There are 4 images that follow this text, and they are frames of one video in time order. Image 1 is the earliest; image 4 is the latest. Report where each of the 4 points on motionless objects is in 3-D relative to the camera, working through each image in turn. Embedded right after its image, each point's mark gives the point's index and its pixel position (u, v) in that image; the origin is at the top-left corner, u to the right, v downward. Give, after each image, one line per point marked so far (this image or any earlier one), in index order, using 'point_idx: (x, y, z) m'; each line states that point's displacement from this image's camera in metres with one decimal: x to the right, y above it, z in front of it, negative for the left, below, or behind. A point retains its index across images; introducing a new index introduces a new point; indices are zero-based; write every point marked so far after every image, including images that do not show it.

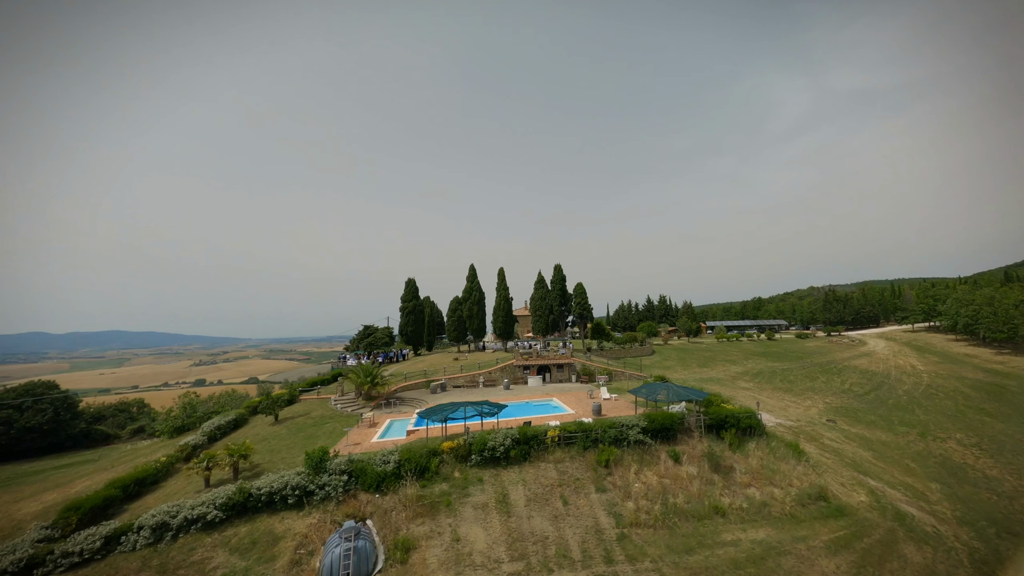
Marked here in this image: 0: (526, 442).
0: (+0.4, -4.9, +10.4) m
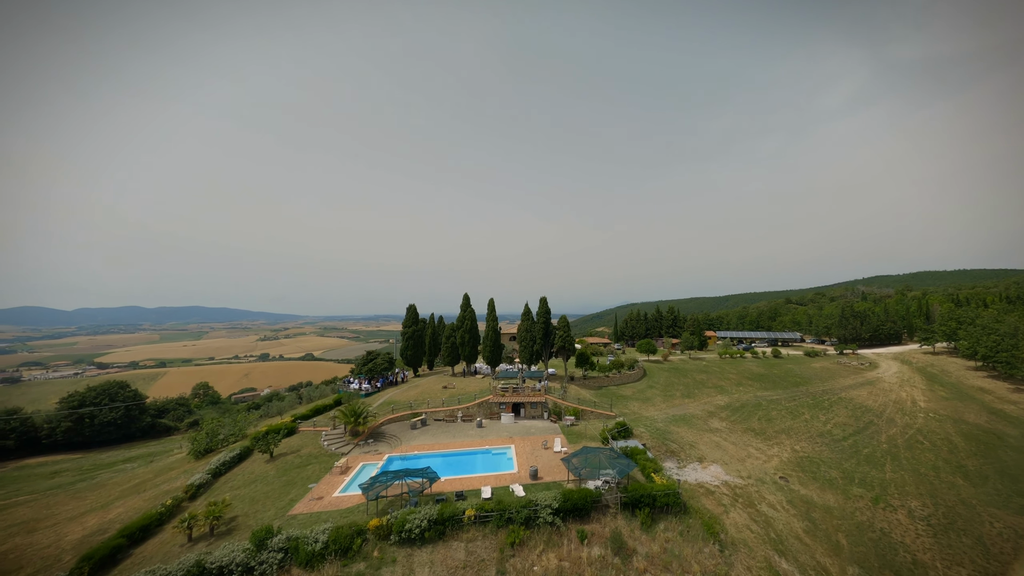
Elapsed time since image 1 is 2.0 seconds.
0: (-2.4, -8.2, +11.6) m
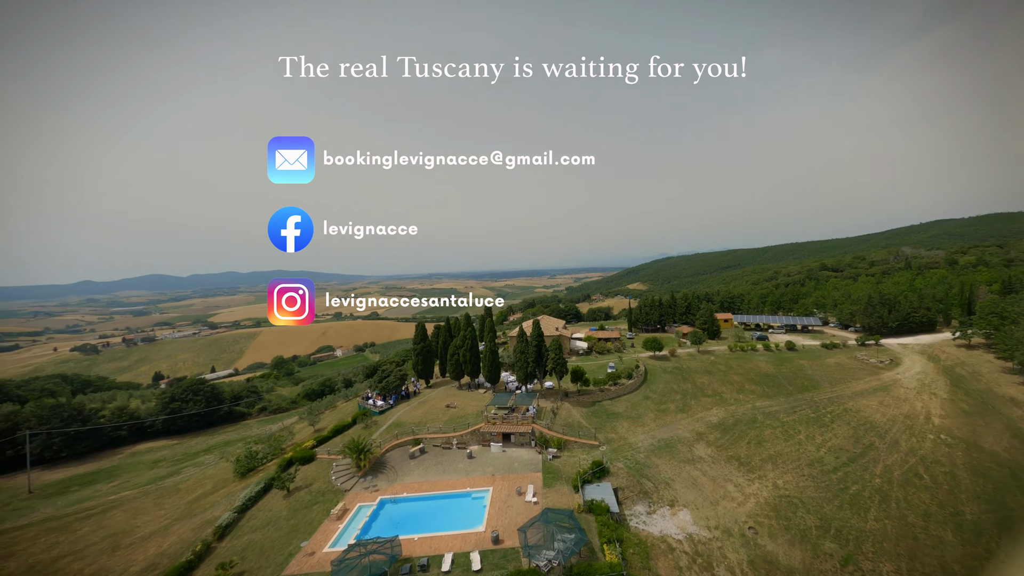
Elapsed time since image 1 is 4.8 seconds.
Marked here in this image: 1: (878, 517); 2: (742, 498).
0: (-4.4, -12.2, +12.7) m
1: (+17.7, -11.0, +15.9) m
2: (+12.5, -11.4, +17.9) m
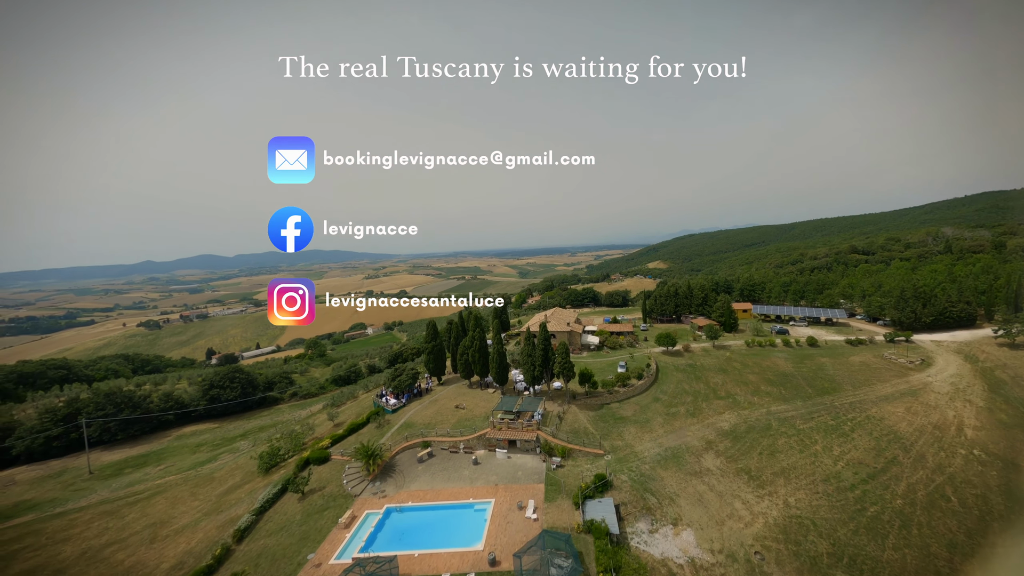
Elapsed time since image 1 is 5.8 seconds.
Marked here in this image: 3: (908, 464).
0: (-4.6, -13.5, +13.0) m
1: (+17.6, -11.6, +15.0) m
2: (+12.5, -12.0, +17.3) m
3: (+22.9, -10.1, +19.0) m
